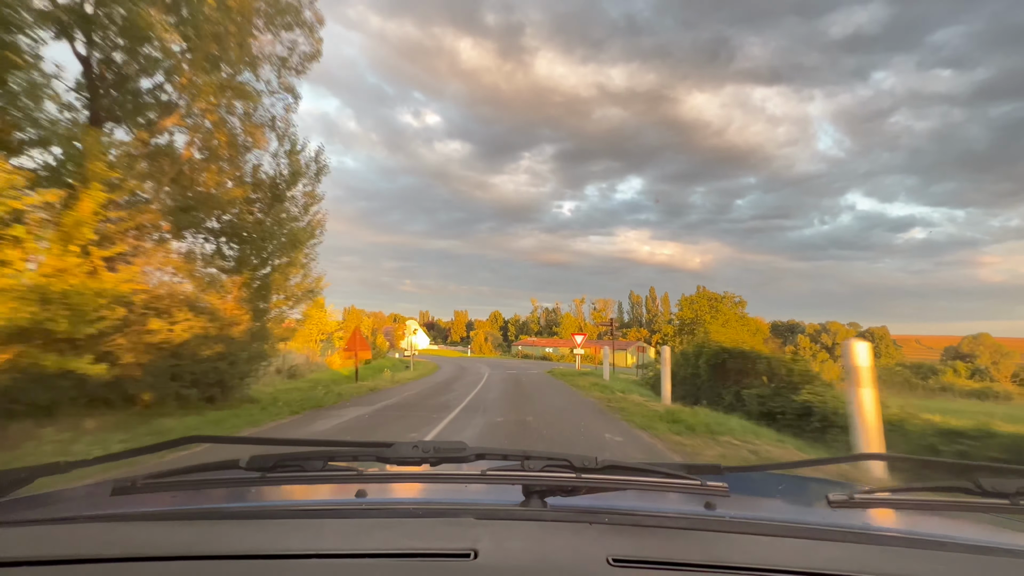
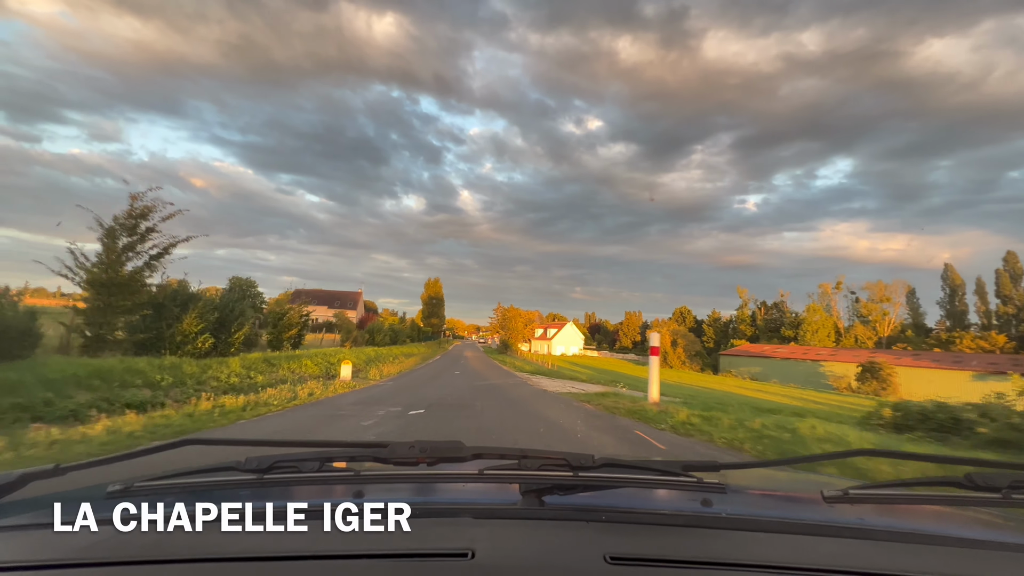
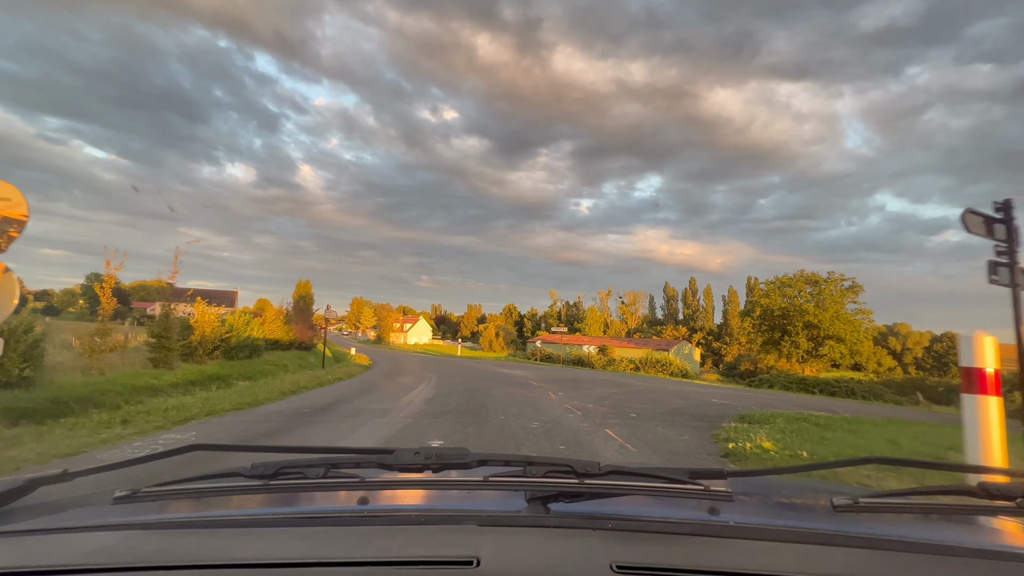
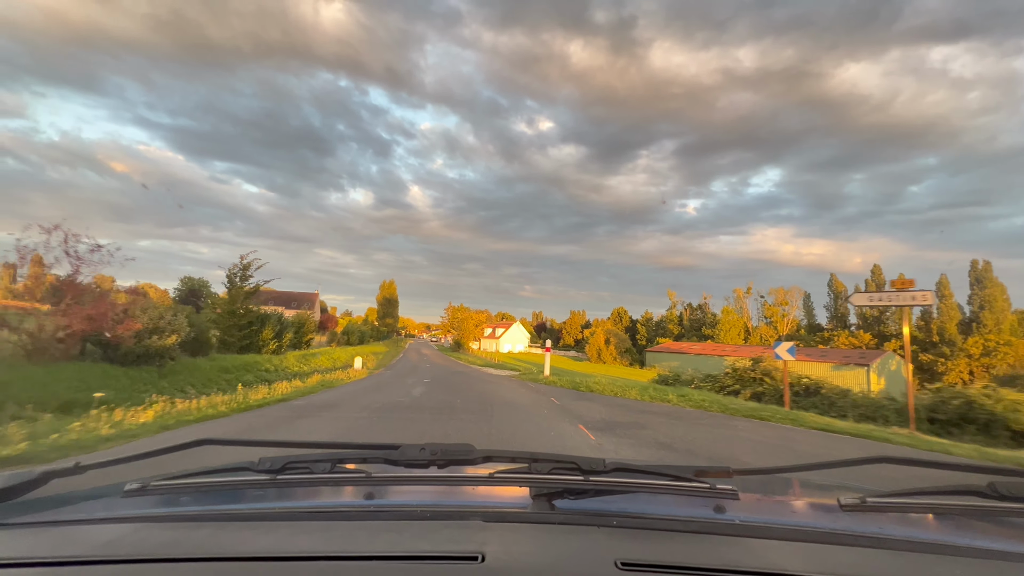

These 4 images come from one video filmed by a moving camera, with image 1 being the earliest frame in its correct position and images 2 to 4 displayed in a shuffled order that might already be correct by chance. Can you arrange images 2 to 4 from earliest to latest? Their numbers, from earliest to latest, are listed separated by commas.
3, 4, 2
